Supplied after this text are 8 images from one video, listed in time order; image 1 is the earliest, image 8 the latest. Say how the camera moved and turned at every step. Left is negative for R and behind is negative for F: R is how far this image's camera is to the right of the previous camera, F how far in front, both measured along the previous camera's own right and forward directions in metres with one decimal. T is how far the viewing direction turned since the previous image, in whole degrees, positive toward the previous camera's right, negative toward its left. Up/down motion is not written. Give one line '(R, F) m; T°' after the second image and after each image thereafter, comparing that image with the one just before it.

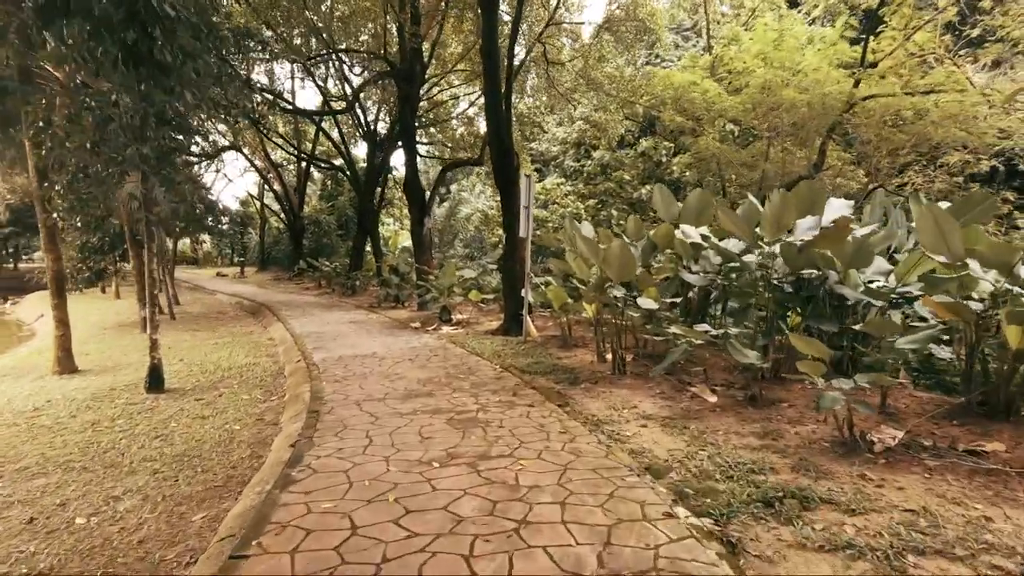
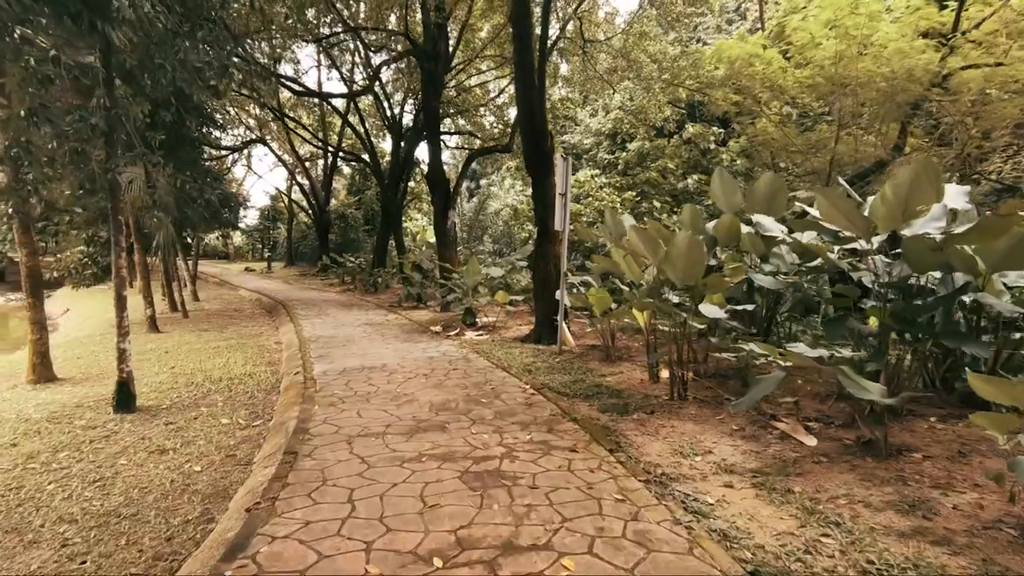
(0.0, +1.0) m; -3°
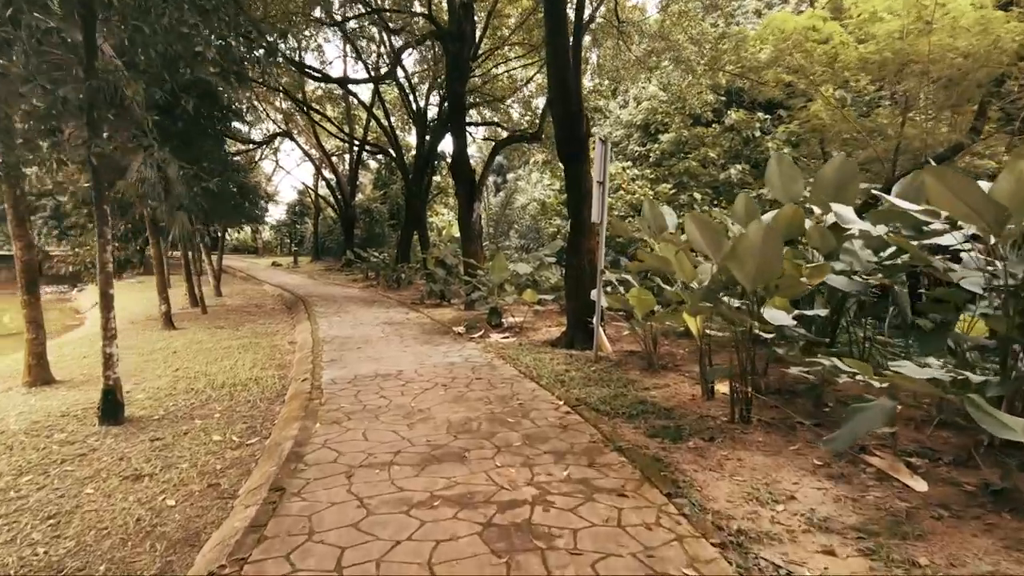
(0.0, +0.6) m; -3°
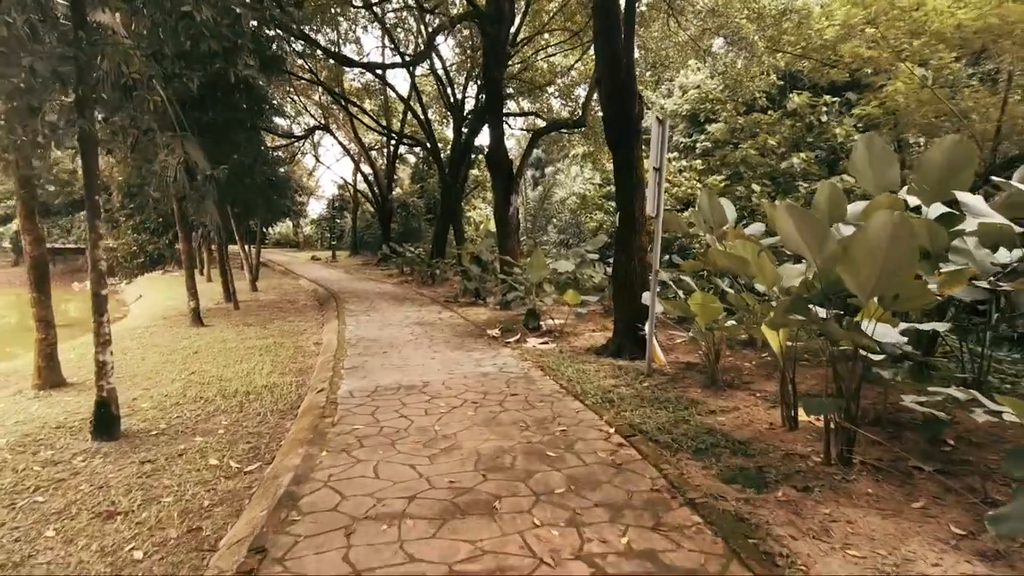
(0.0, +0.6) m; -4°
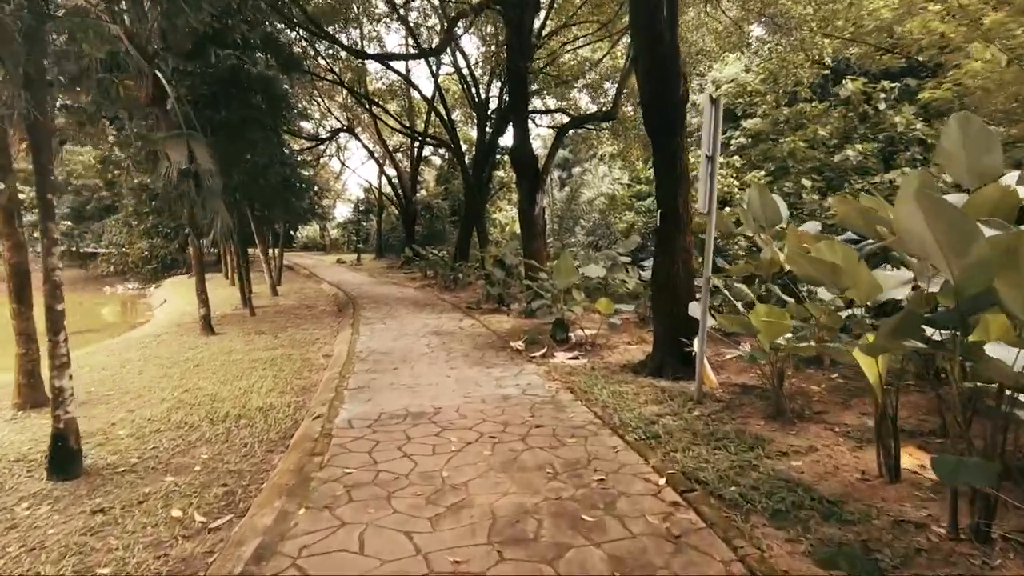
(0.0, +0.7) m; -3°
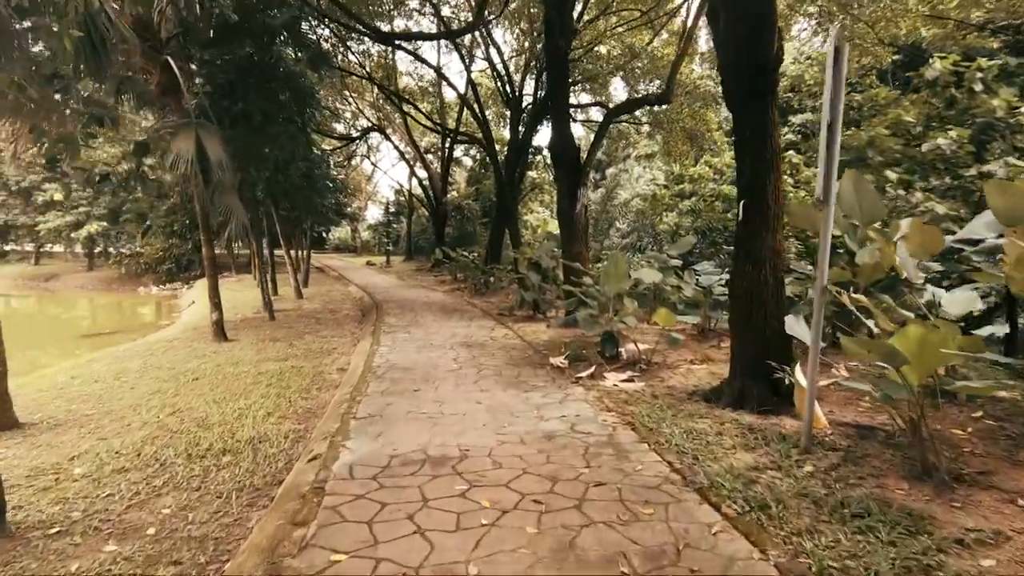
(-0.1, +0.9) m; -3°
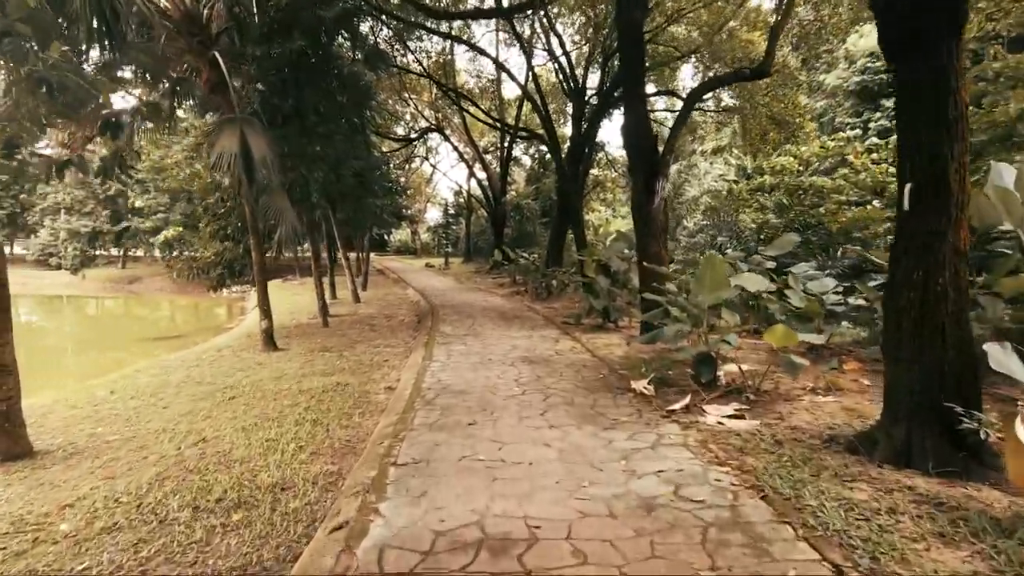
(-0.1, +0.8) m; -6°
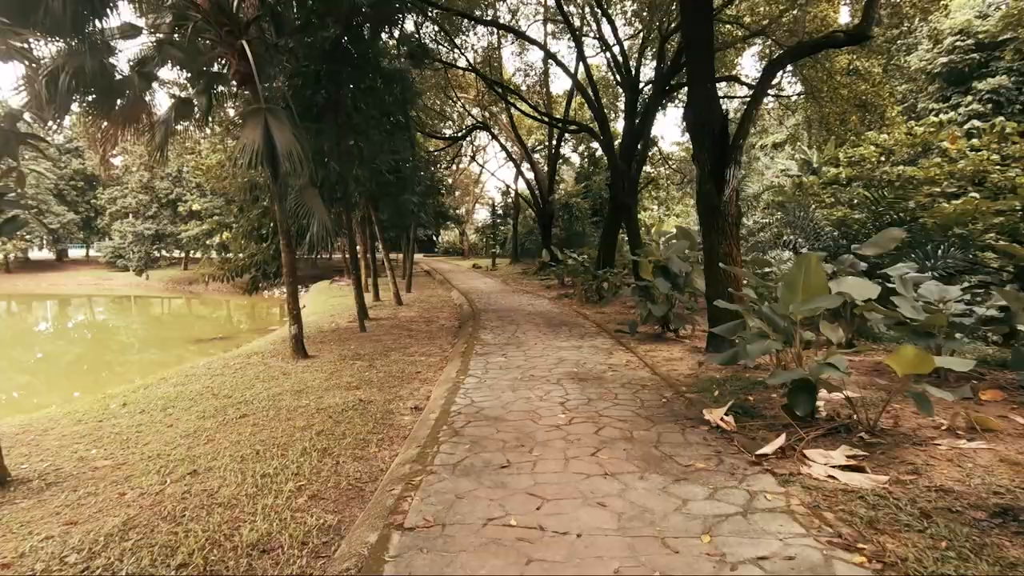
(0.0, +0.7) m; -5°
